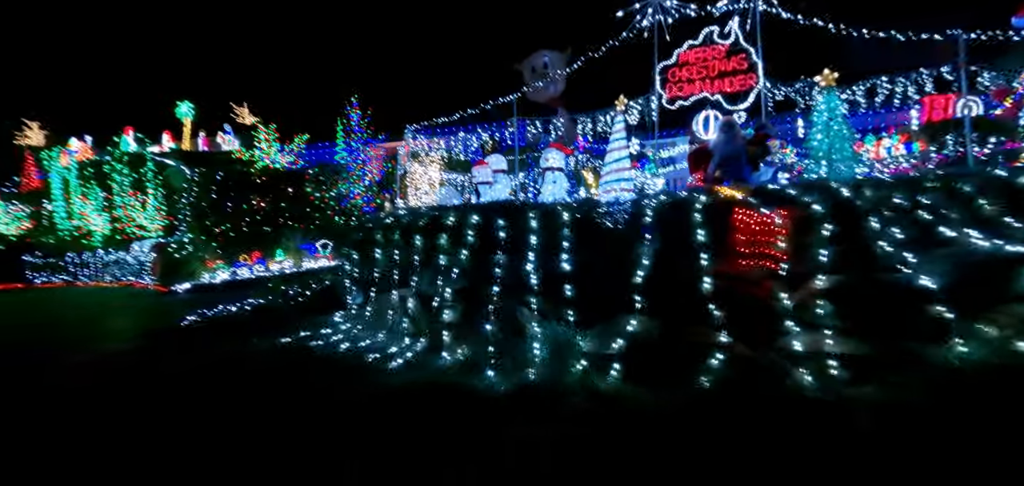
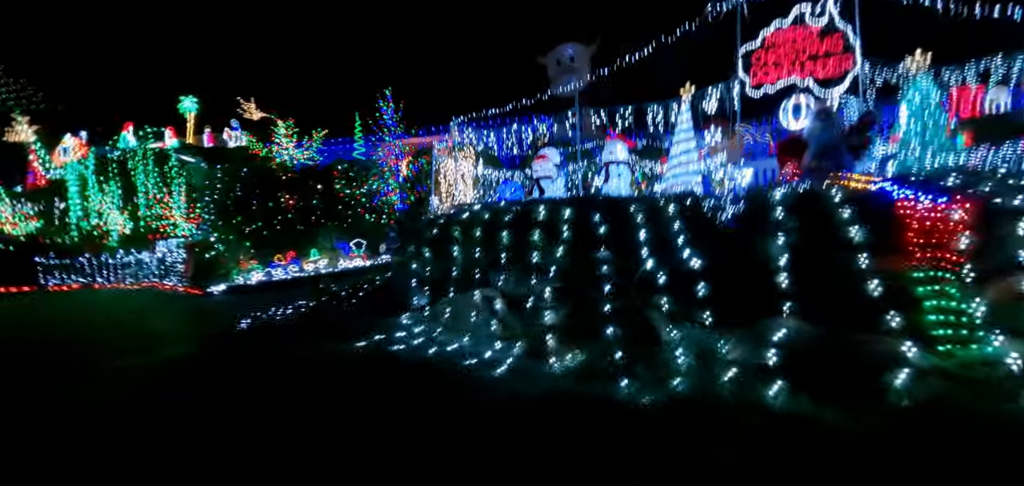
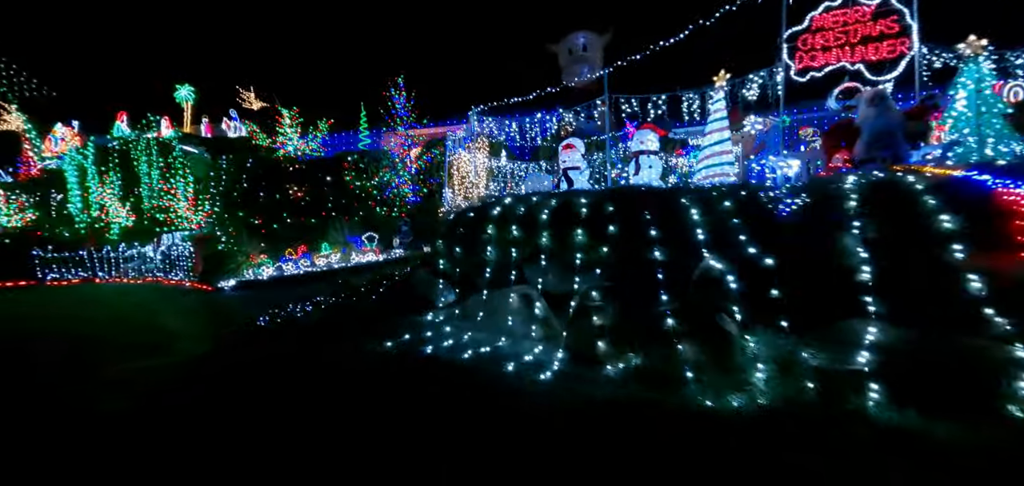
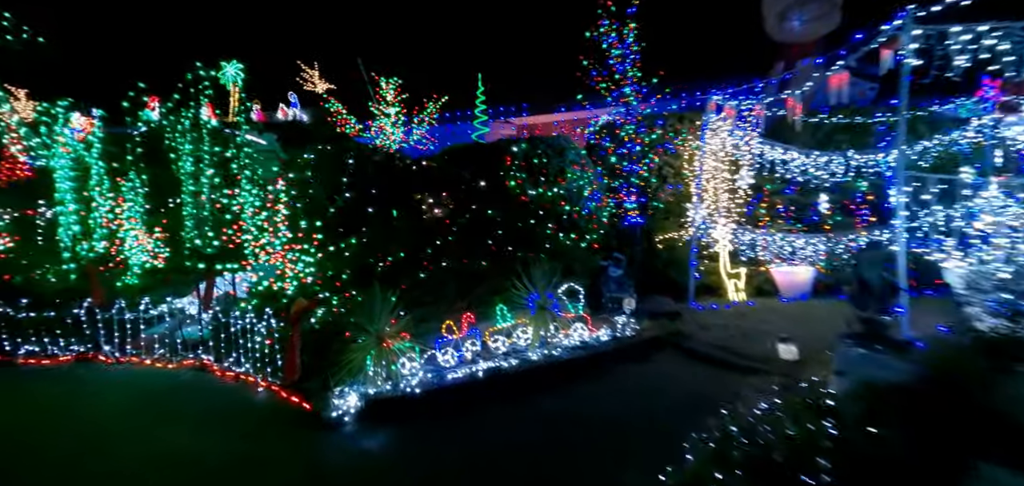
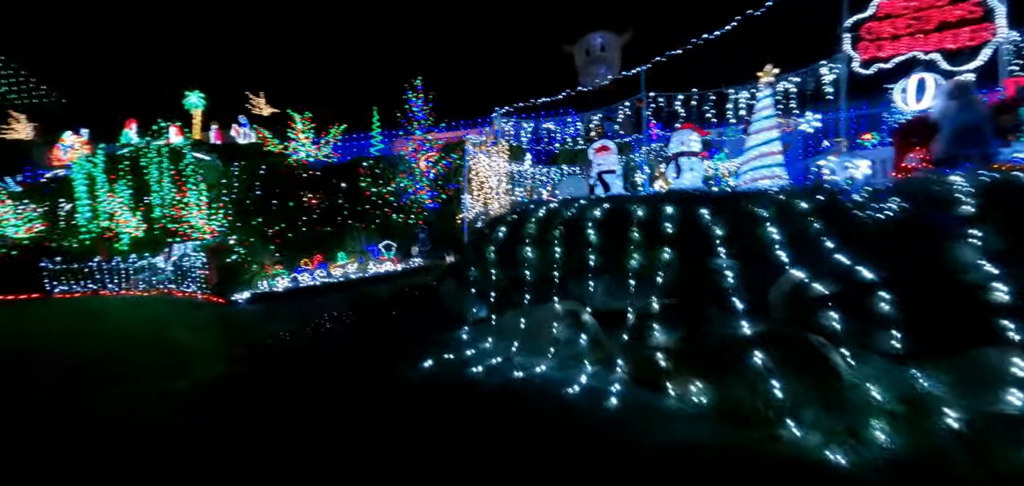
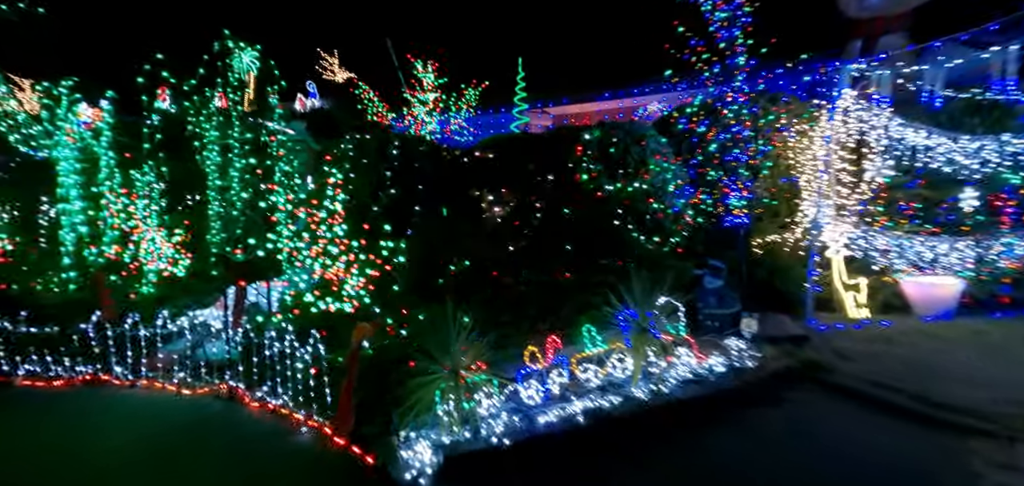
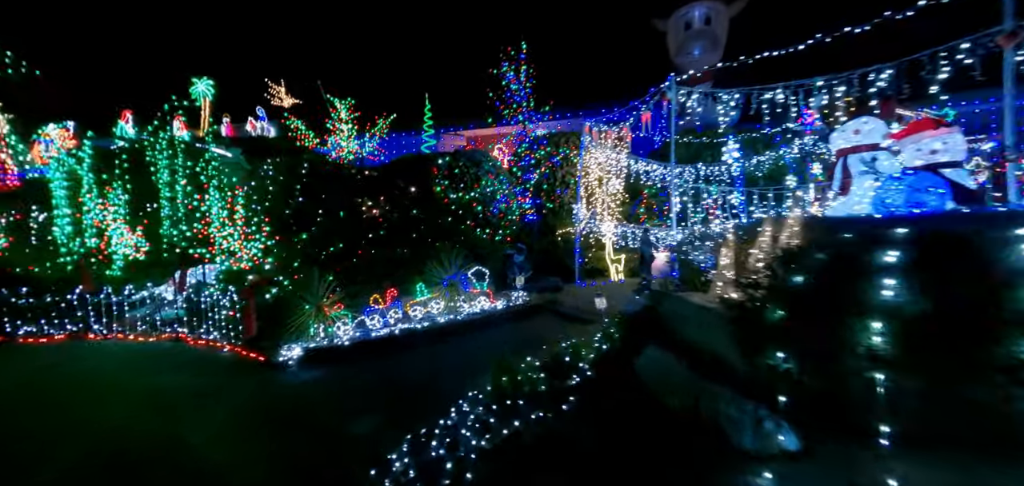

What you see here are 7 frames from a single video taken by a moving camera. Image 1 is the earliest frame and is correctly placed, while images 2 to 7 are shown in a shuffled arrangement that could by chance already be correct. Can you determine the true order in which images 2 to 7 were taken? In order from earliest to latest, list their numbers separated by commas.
2, 3, 5, 7, 4, 6
